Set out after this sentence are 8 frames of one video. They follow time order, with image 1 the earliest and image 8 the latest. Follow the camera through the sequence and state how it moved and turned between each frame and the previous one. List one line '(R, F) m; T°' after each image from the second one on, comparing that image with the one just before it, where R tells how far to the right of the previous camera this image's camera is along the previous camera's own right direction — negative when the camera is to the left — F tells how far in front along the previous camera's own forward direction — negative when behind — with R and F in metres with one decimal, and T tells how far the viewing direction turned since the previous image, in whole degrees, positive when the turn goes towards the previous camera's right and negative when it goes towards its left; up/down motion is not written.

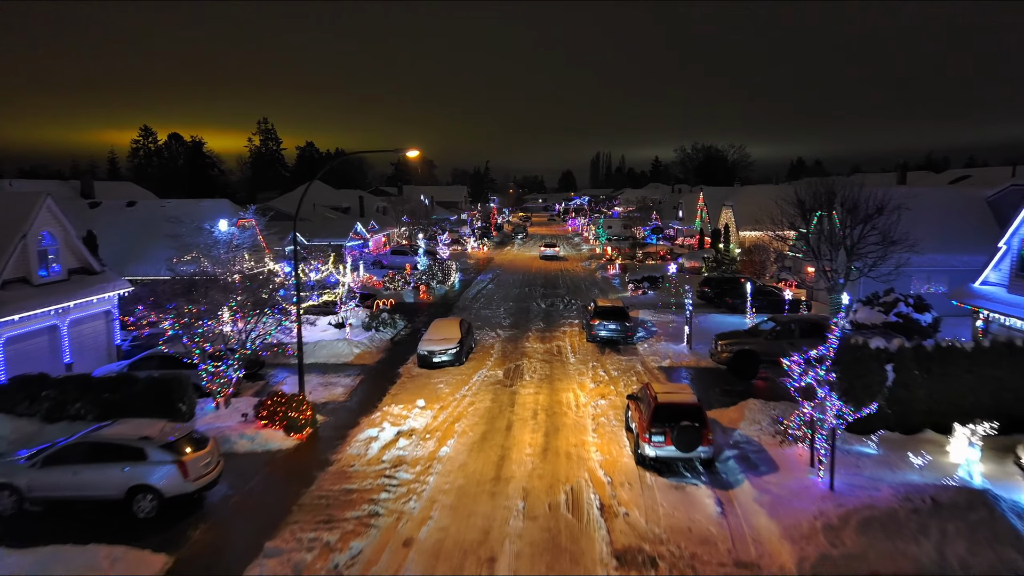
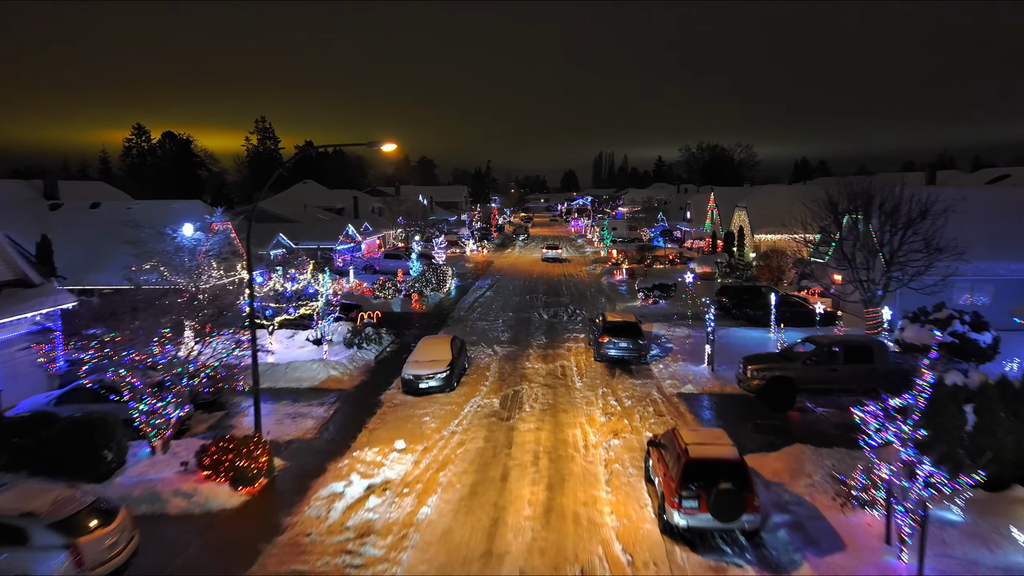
(+0.1, +2.2) m; 0°
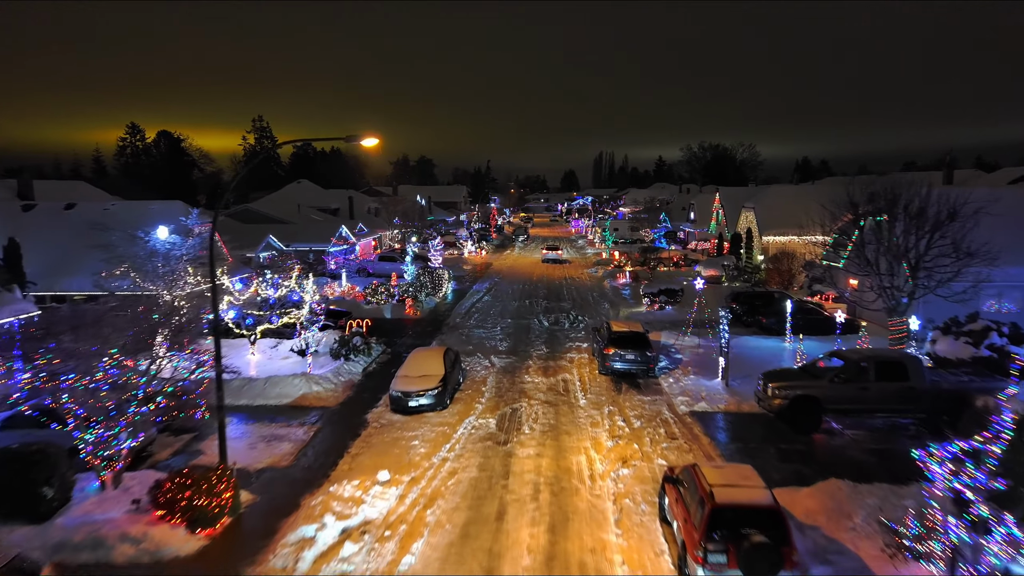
(0.0, +1.3) m; 0°
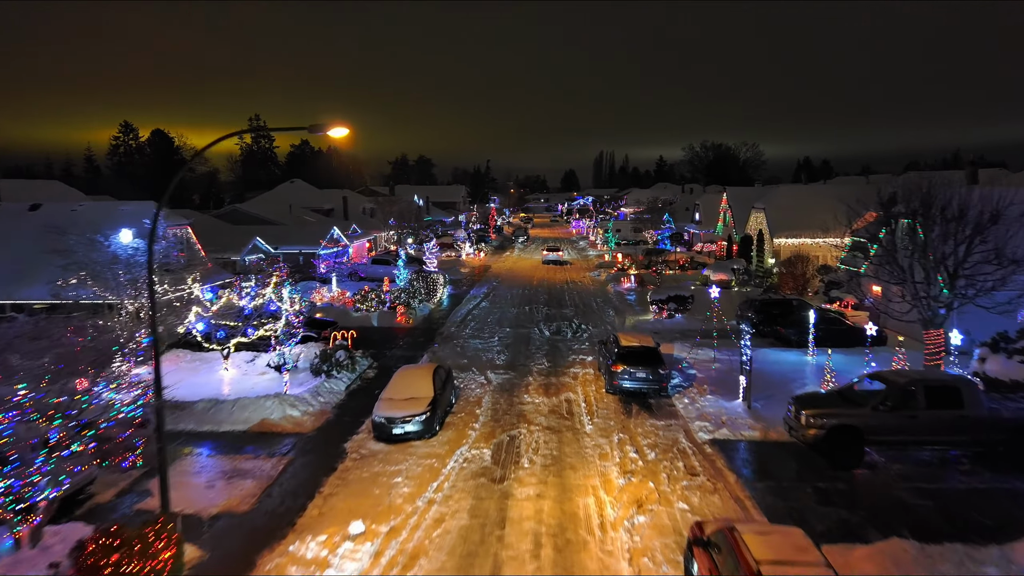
(0.0, +1.6) m; 0°
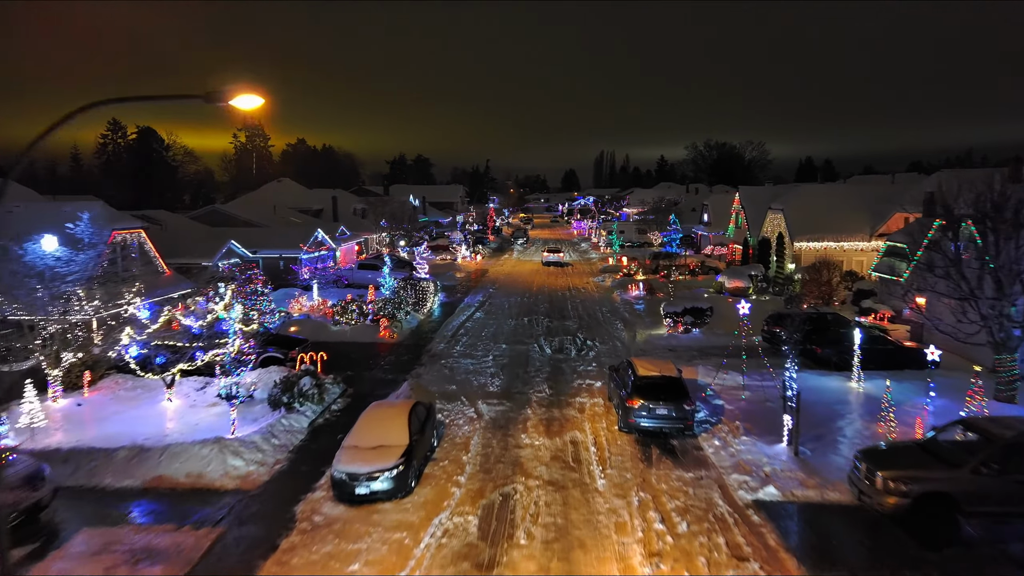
(+0.1, +2.5) m; 0°
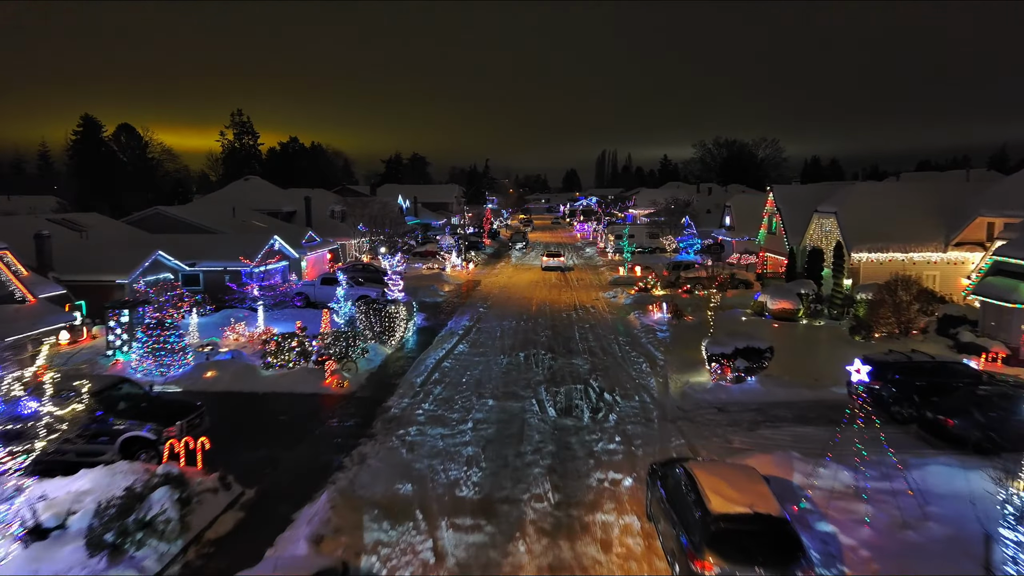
(+0.2, +5.4) m; 0°
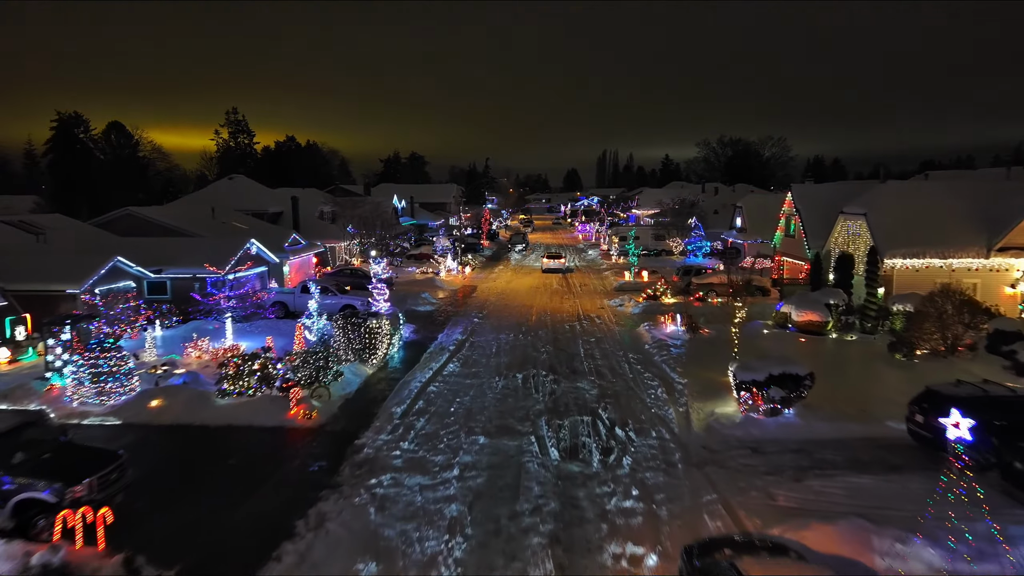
(+0.1, +2.3) m; 0°
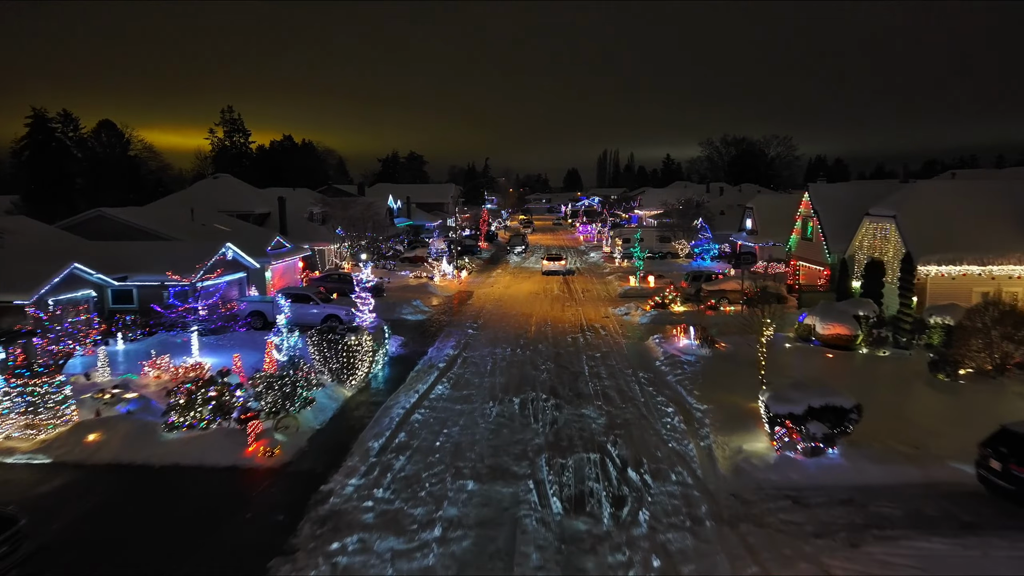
(+0.1, +1.9) m; 0°
